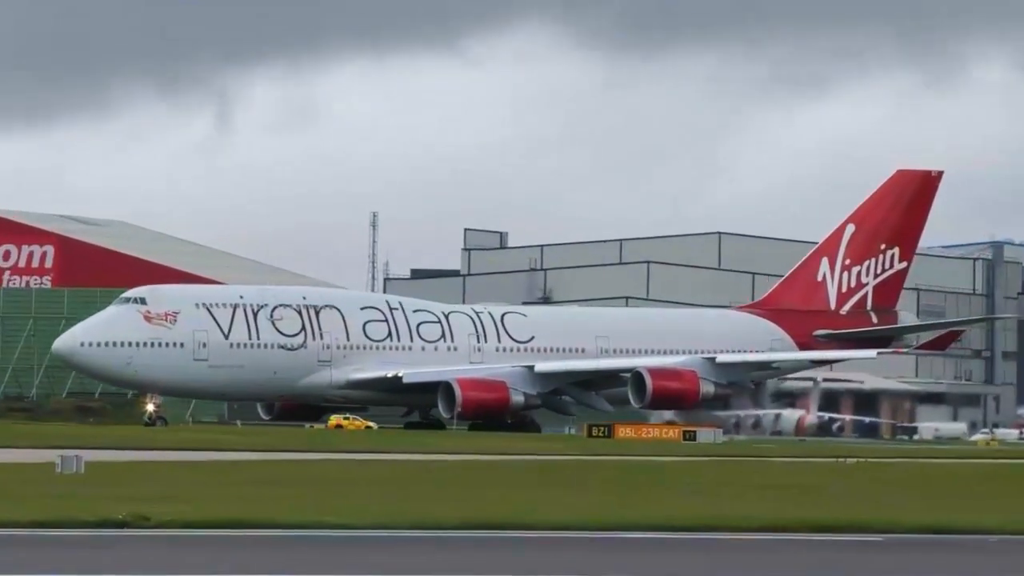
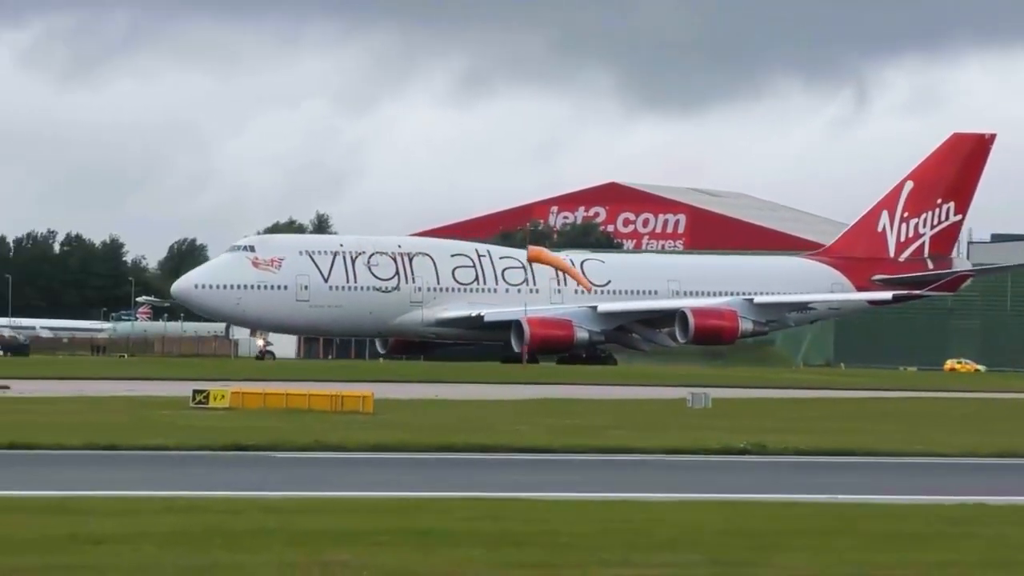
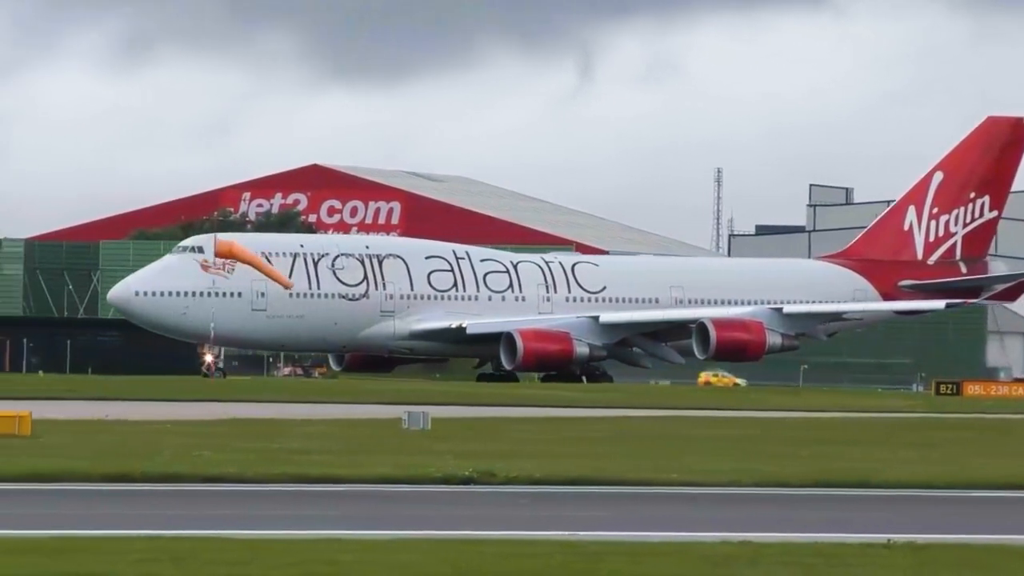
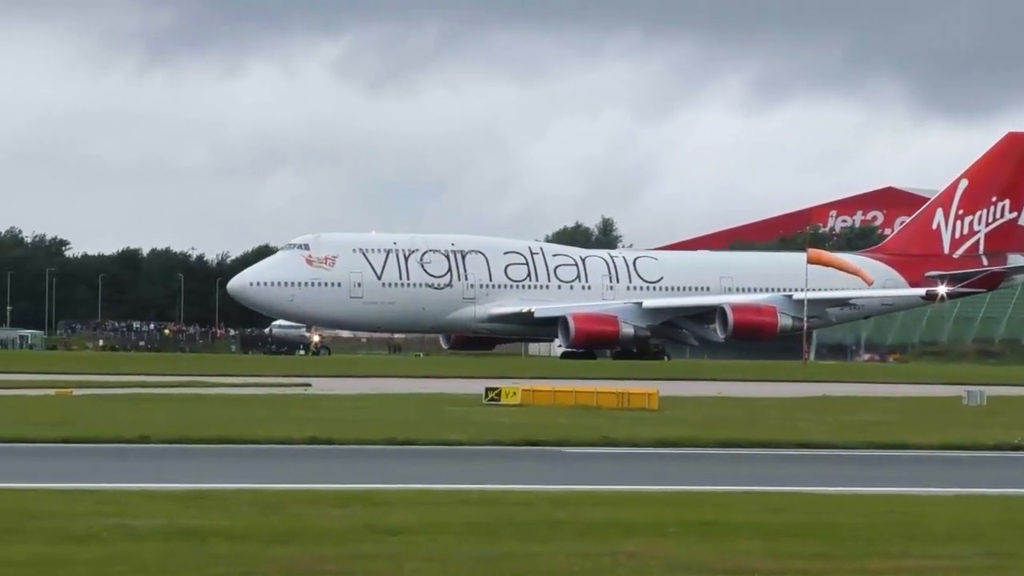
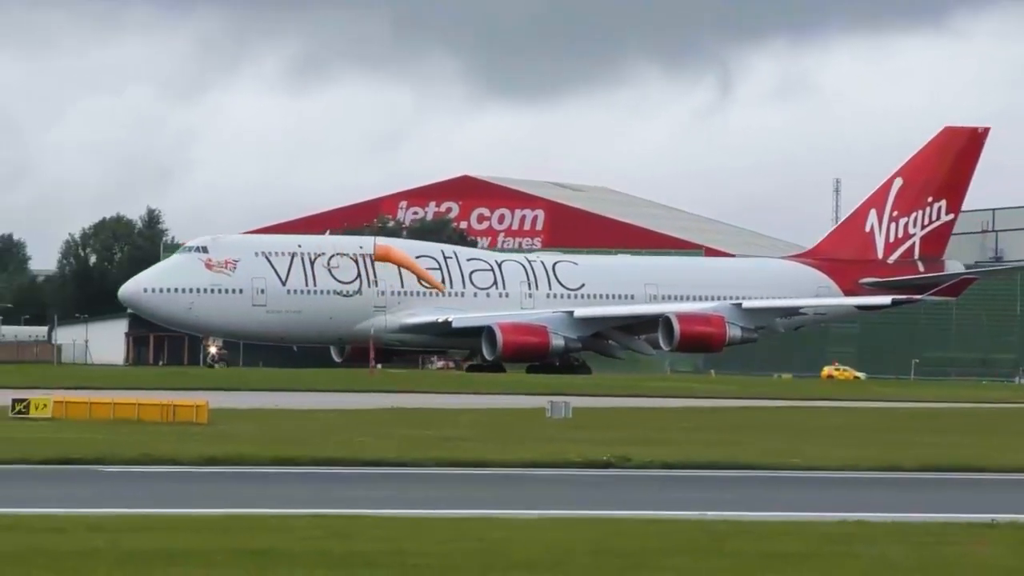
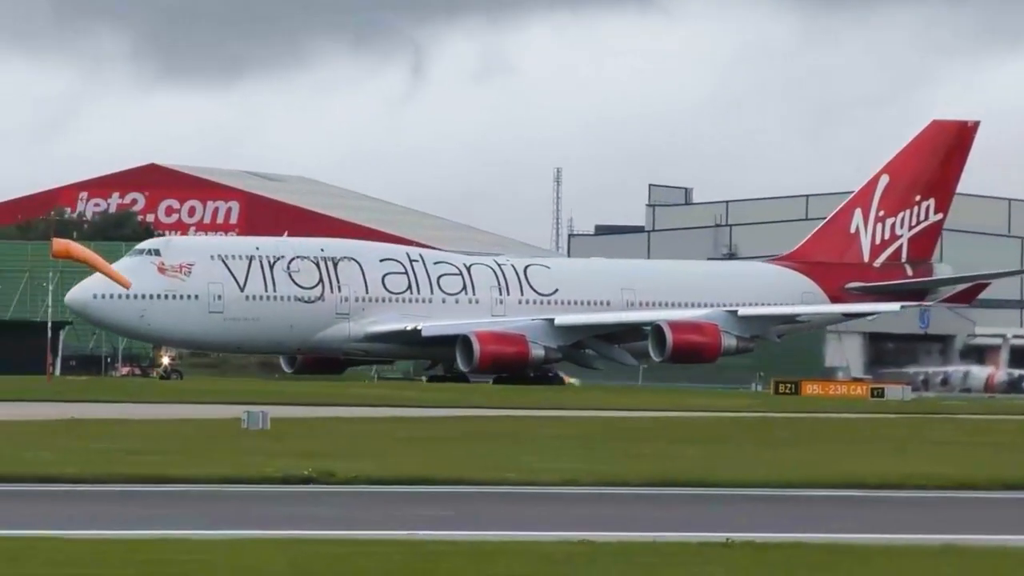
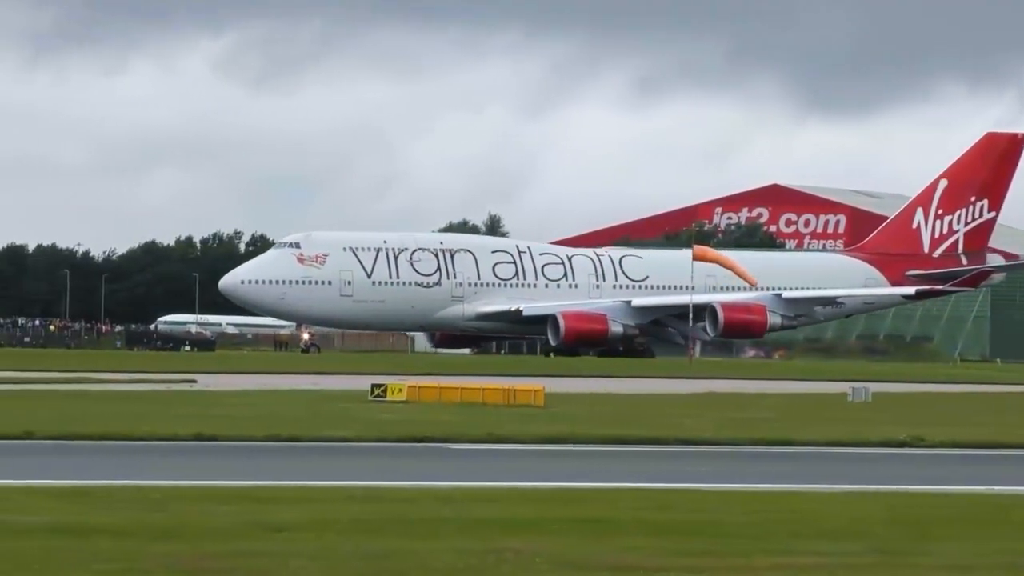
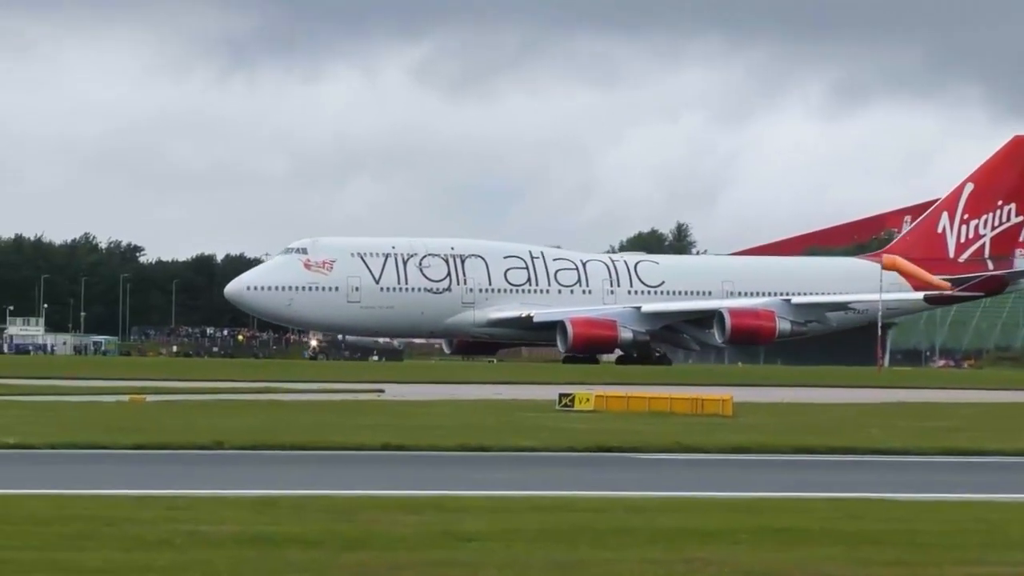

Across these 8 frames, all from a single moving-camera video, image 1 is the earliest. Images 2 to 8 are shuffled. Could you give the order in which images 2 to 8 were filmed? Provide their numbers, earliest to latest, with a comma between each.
6, 3, 5, 2, 7, 4, 8
